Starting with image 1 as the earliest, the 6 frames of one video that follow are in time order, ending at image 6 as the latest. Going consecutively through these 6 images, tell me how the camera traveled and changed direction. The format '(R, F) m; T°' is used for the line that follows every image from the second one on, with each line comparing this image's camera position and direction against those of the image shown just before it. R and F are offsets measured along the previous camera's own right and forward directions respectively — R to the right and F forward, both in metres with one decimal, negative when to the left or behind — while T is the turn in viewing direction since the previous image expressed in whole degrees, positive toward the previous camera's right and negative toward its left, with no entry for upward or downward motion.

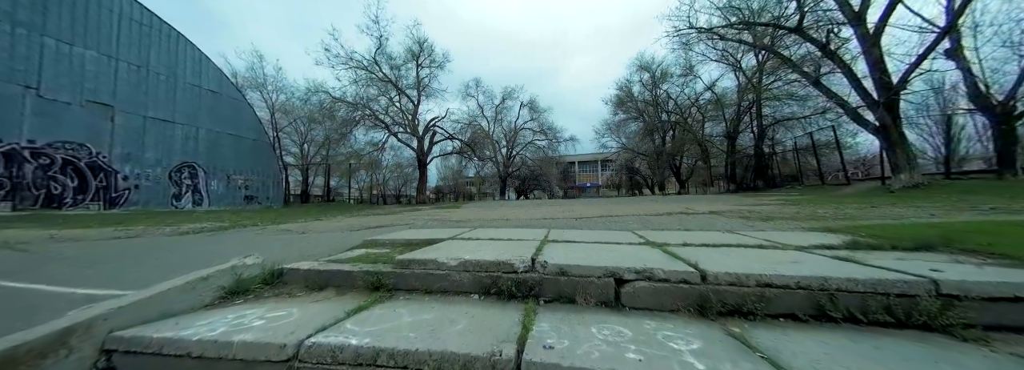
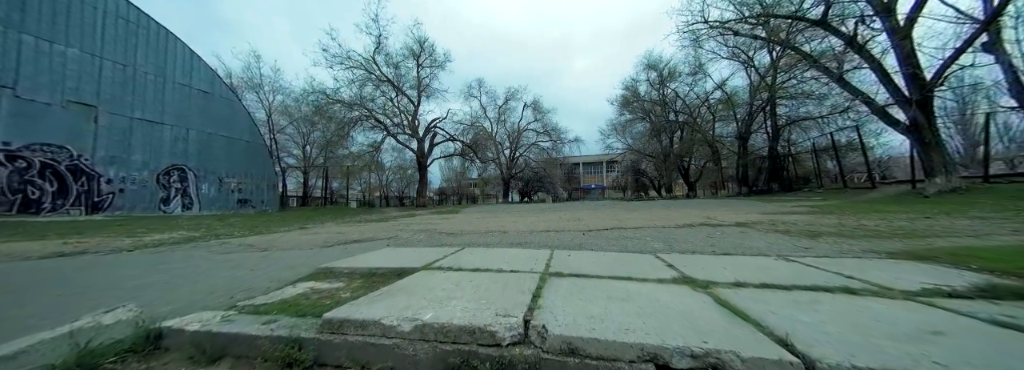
(+0.1, +0.8) m; -1°
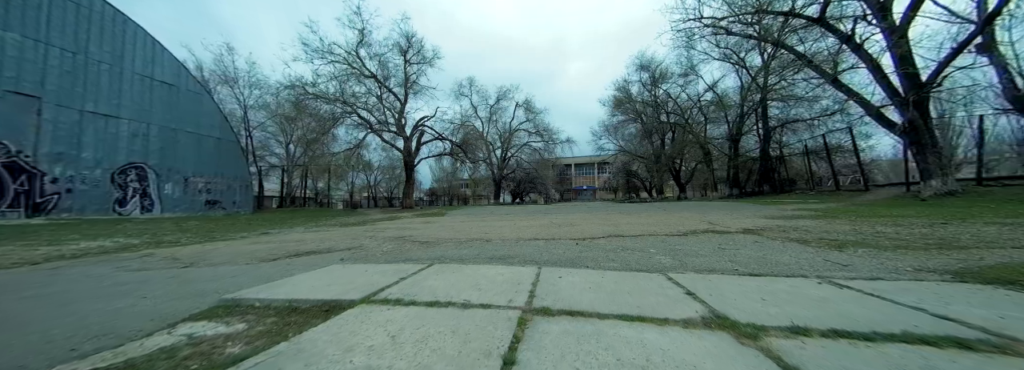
(+0.2, +0.7) m; +2°
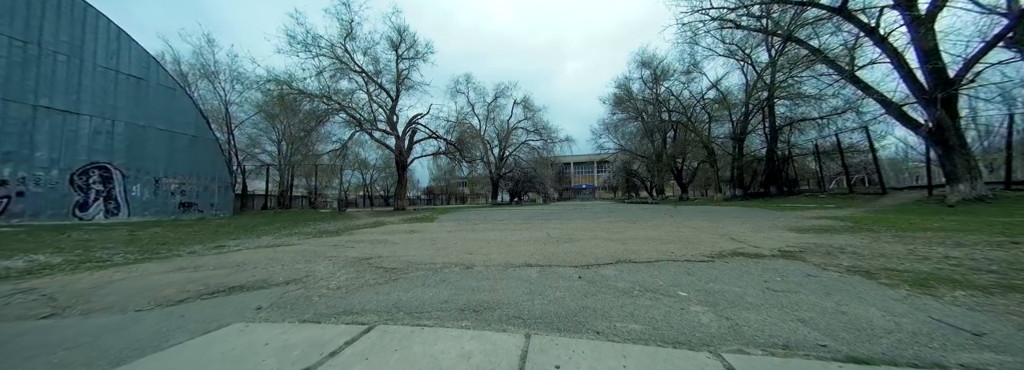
(+0.2, +1.0) m; 0°
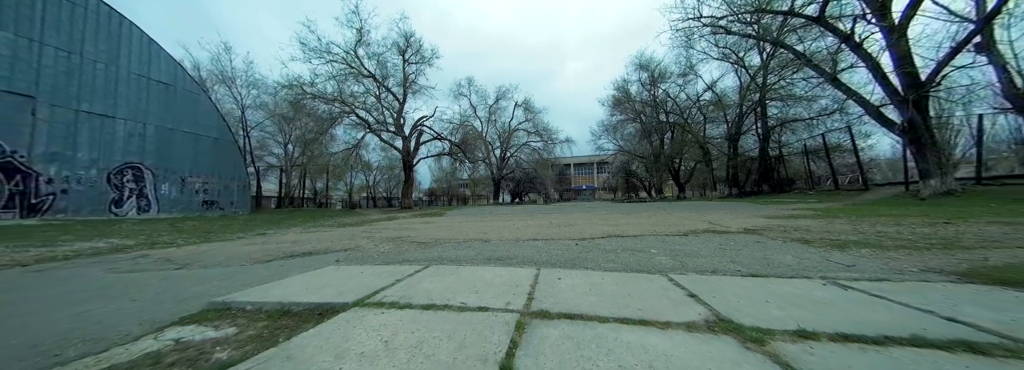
(-0.2, -1.0) m; 0°
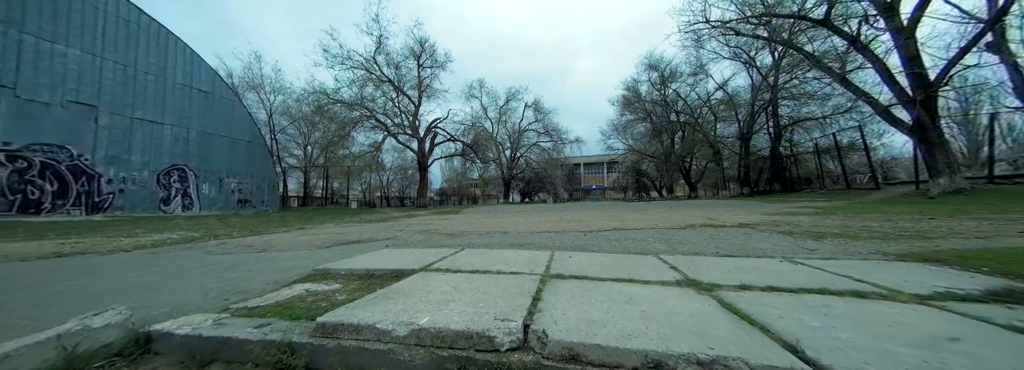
(-0.2, -0.7) m; -2°
